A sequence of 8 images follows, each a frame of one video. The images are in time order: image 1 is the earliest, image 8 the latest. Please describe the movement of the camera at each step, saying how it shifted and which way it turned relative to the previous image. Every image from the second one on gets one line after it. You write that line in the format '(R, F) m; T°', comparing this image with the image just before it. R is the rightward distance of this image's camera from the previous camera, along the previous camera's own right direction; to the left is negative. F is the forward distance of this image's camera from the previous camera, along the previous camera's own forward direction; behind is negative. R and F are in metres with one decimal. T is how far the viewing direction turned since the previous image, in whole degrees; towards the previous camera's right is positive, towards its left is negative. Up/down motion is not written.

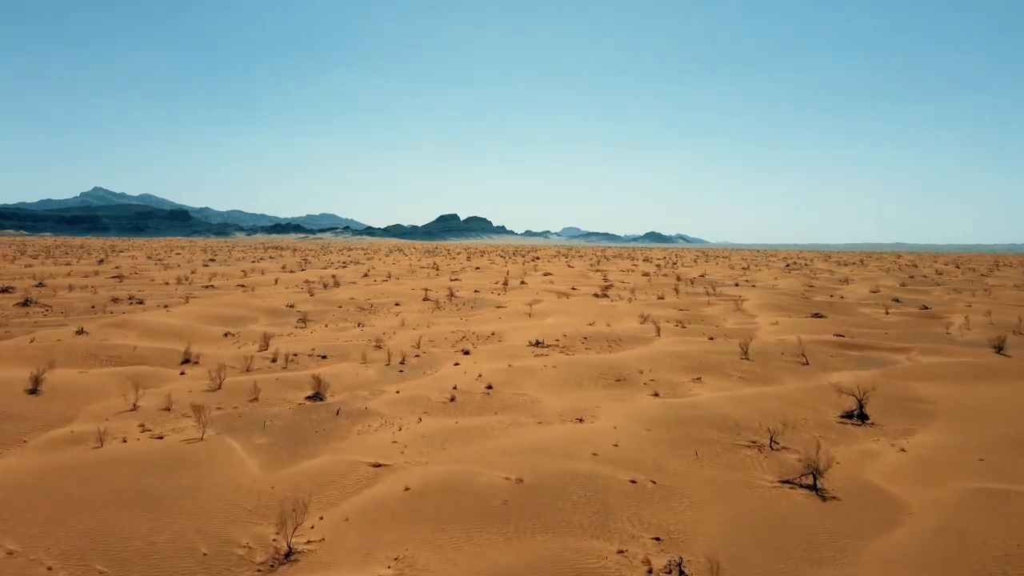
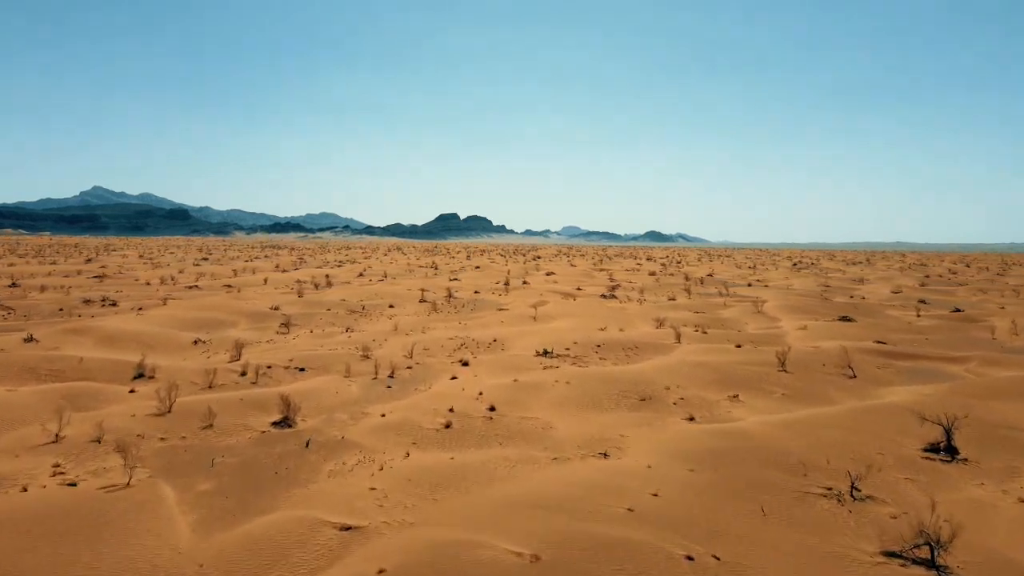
(-0.1, +1.6) m; 0°
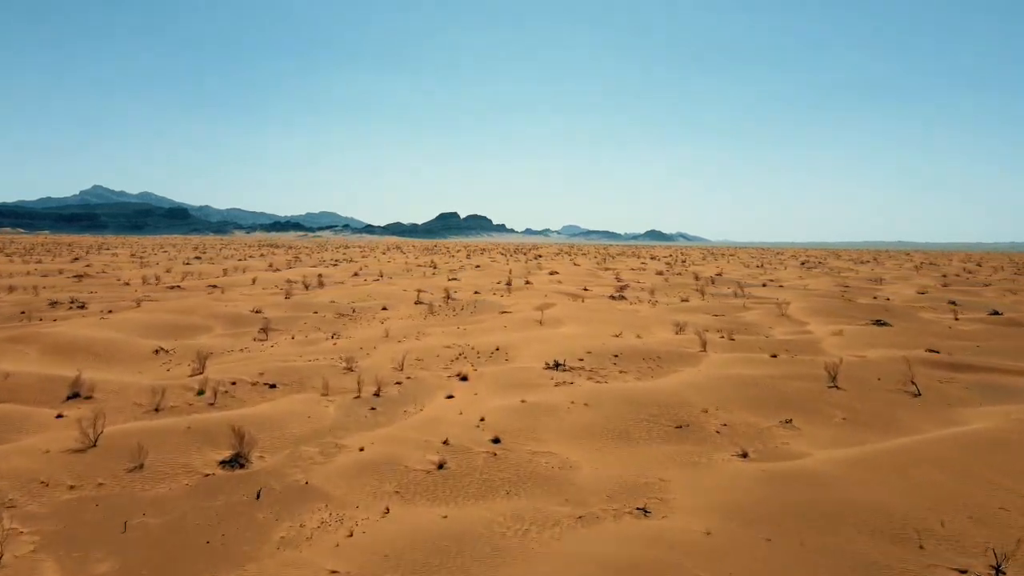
(-0.1, +1.7) m; 0°
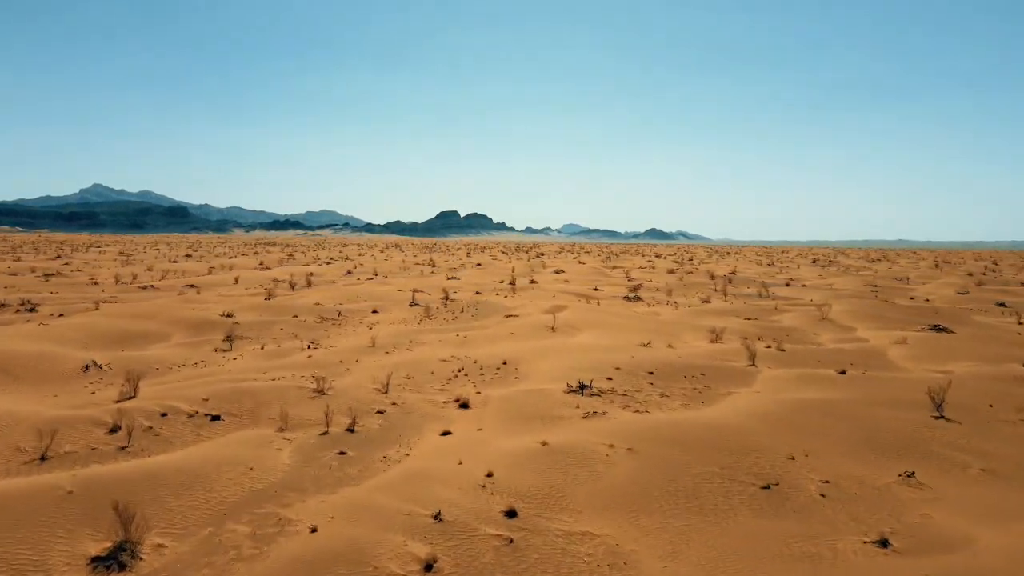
(-0.1, +2.2) m; 0°
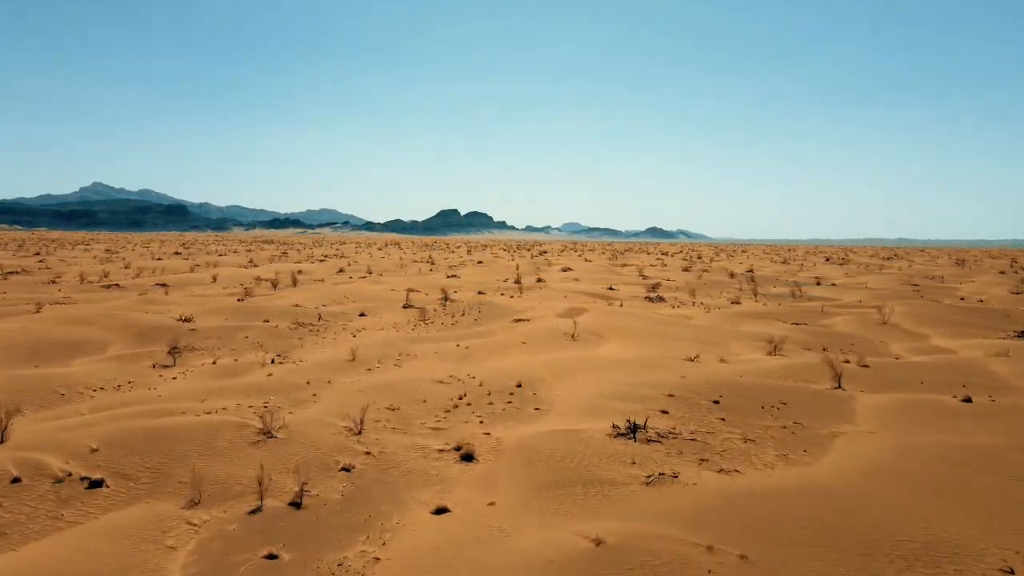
(-0.1, +2.5) m; 0°
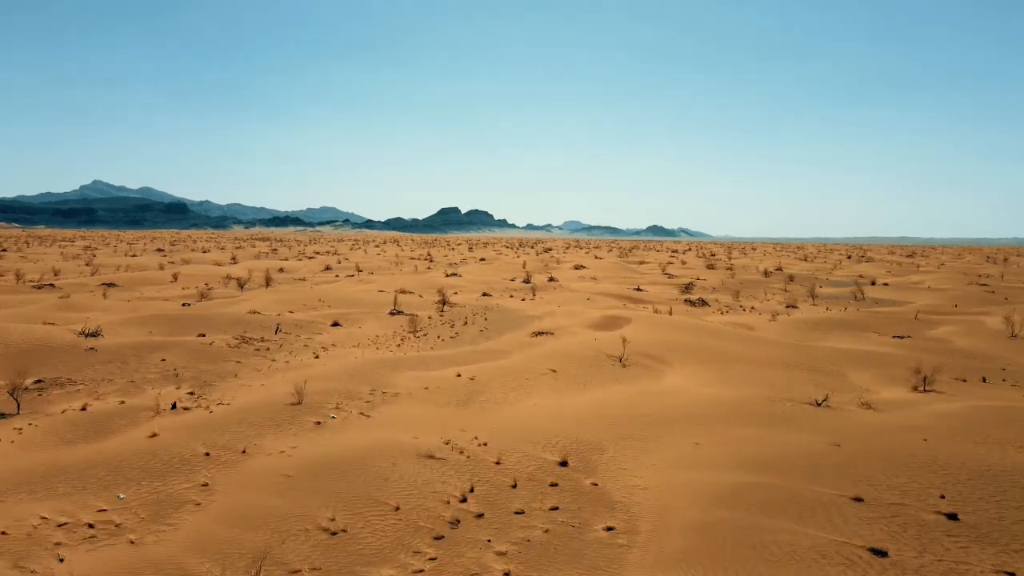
(-0.2, +3.5) m; 0°
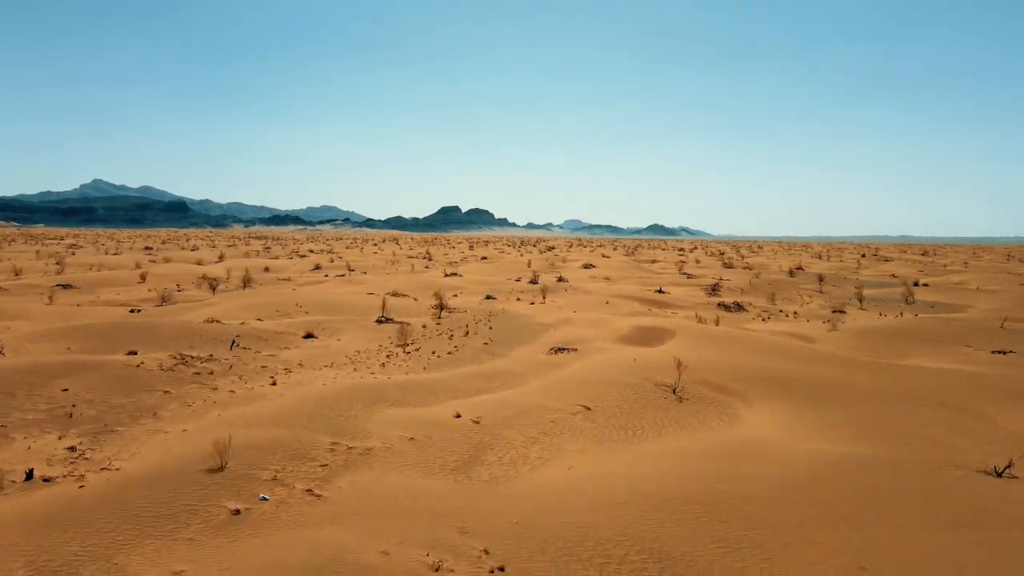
(-0.1, +2.2) m; 0°
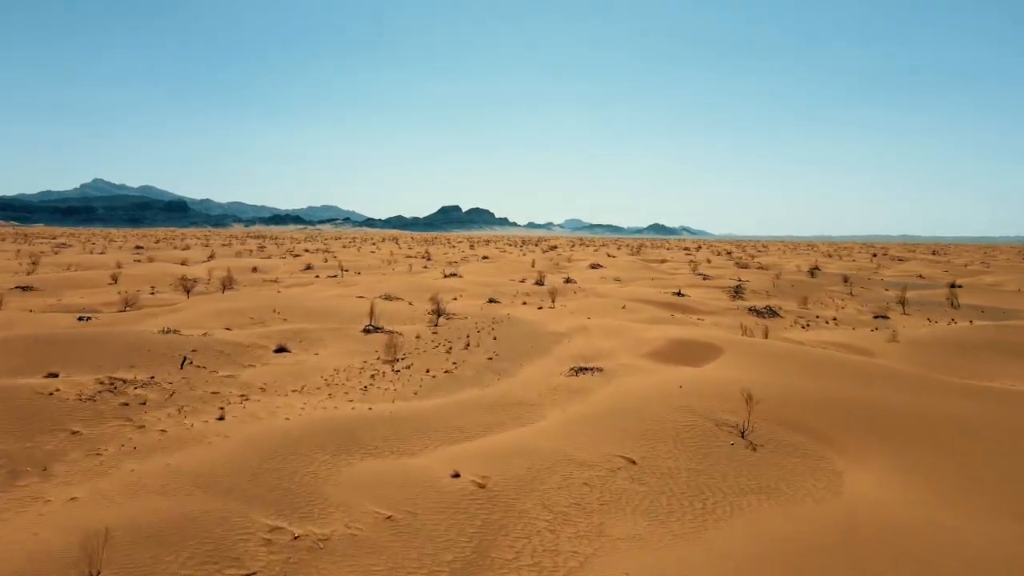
(-0.1, +1.6) m; 0°
